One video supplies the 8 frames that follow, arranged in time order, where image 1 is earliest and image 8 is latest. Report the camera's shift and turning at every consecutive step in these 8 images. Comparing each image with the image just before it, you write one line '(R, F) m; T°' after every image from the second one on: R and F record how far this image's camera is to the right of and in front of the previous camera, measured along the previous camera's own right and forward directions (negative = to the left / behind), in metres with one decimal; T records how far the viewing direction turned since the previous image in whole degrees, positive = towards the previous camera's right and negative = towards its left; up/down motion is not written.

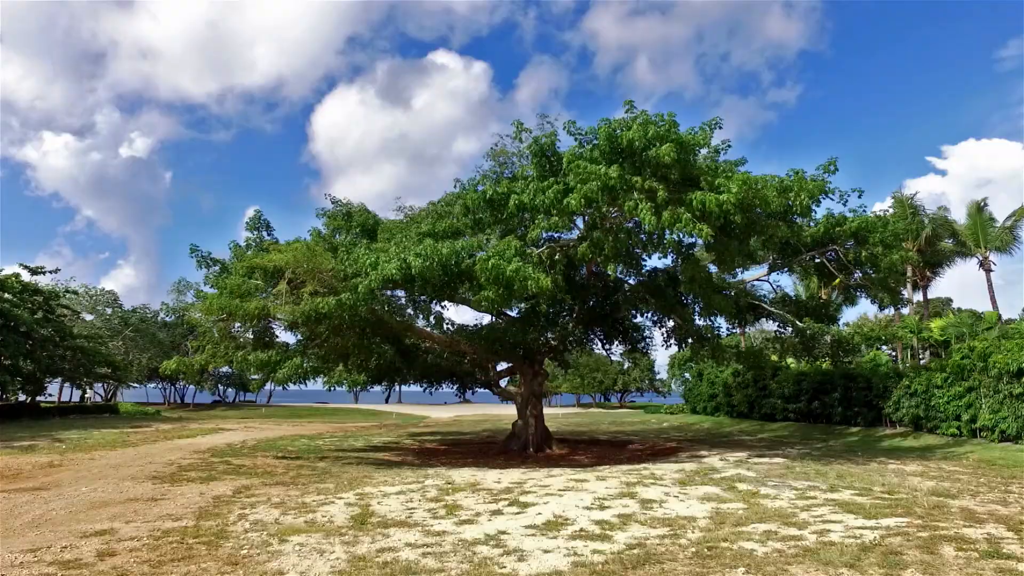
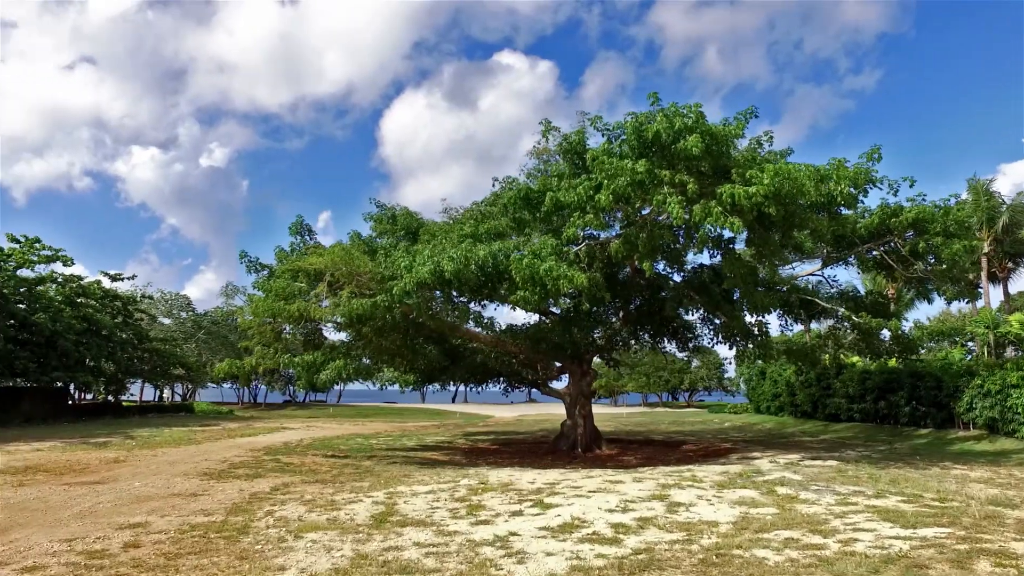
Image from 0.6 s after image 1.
(+0.6, +0.1) m; -6°
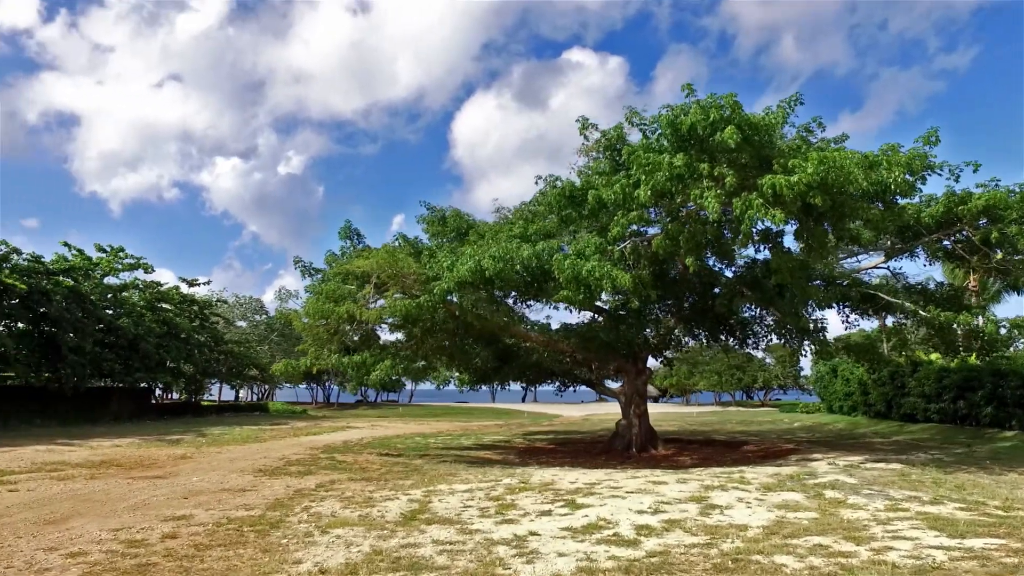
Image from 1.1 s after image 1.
(+0.6, +0.1) m; -6°
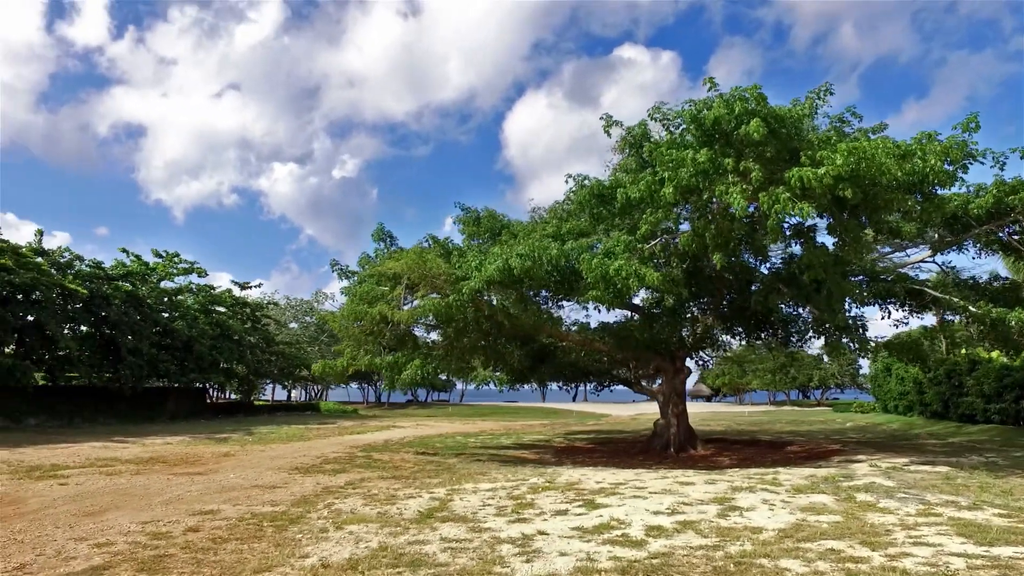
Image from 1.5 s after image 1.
(+0.5, 0.0) m; -4°
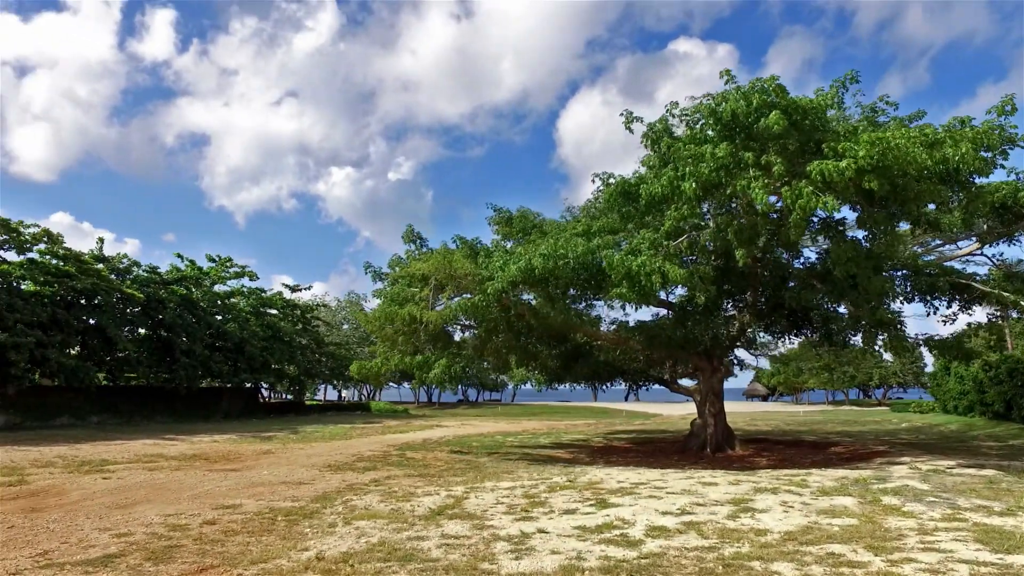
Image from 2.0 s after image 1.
(+0.6, 0.0) m; -5°
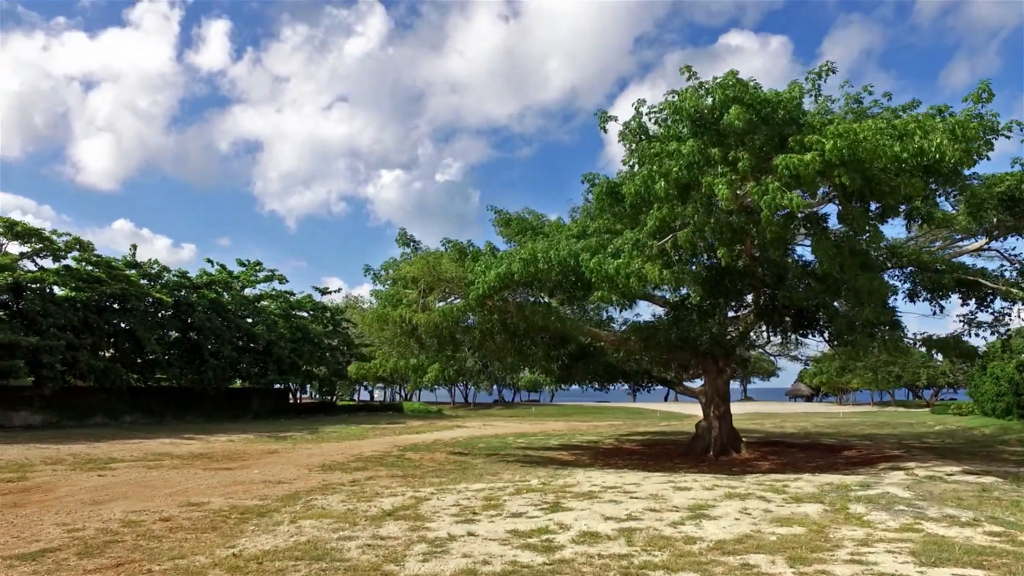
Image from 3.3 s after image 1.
(+1.2, +0.1) m; -4°
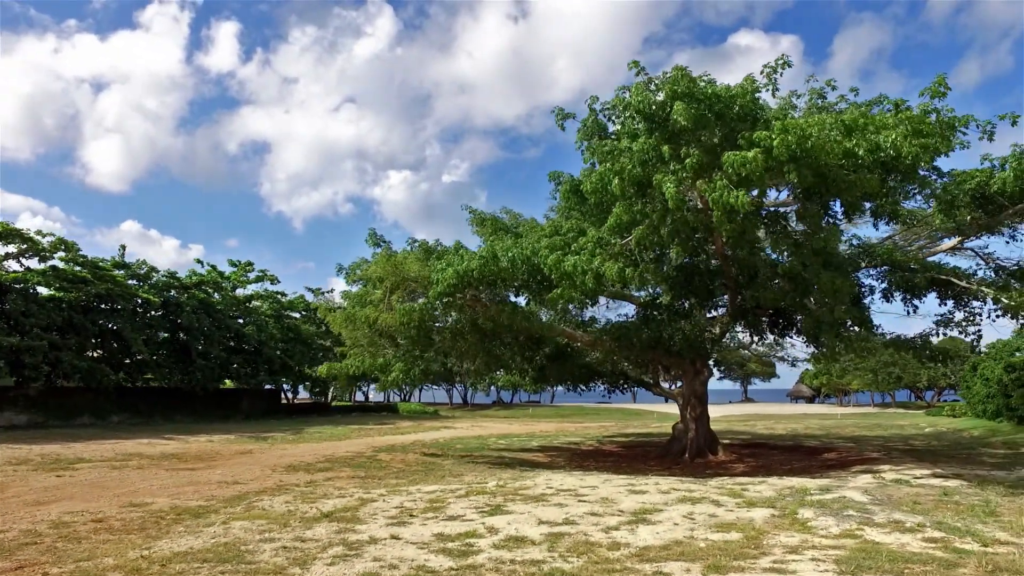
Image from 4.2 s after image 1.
(+0.8, +0.2) m; -1°
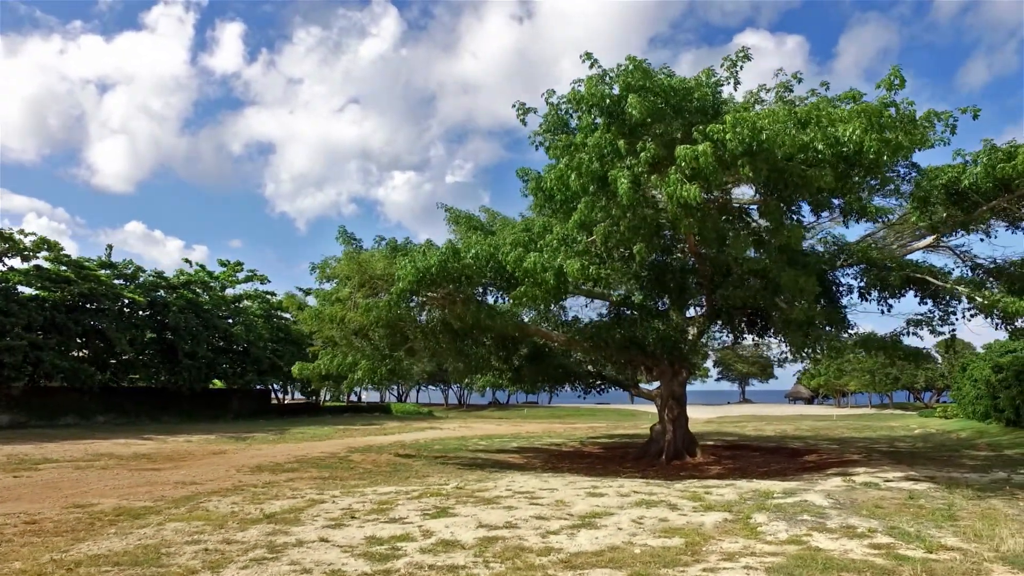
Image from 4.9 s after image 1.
(+0.7, +0.2) m; -1°
